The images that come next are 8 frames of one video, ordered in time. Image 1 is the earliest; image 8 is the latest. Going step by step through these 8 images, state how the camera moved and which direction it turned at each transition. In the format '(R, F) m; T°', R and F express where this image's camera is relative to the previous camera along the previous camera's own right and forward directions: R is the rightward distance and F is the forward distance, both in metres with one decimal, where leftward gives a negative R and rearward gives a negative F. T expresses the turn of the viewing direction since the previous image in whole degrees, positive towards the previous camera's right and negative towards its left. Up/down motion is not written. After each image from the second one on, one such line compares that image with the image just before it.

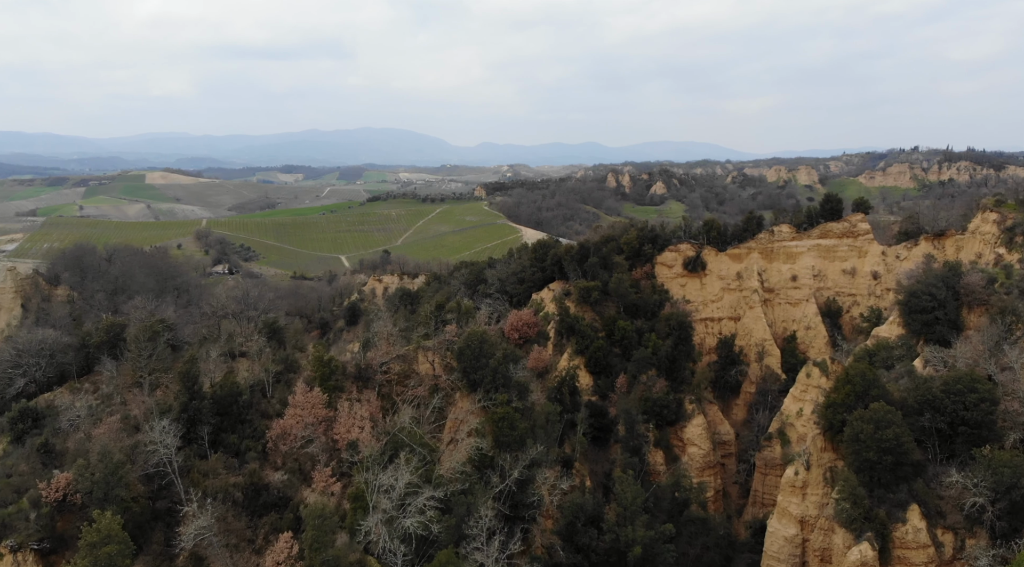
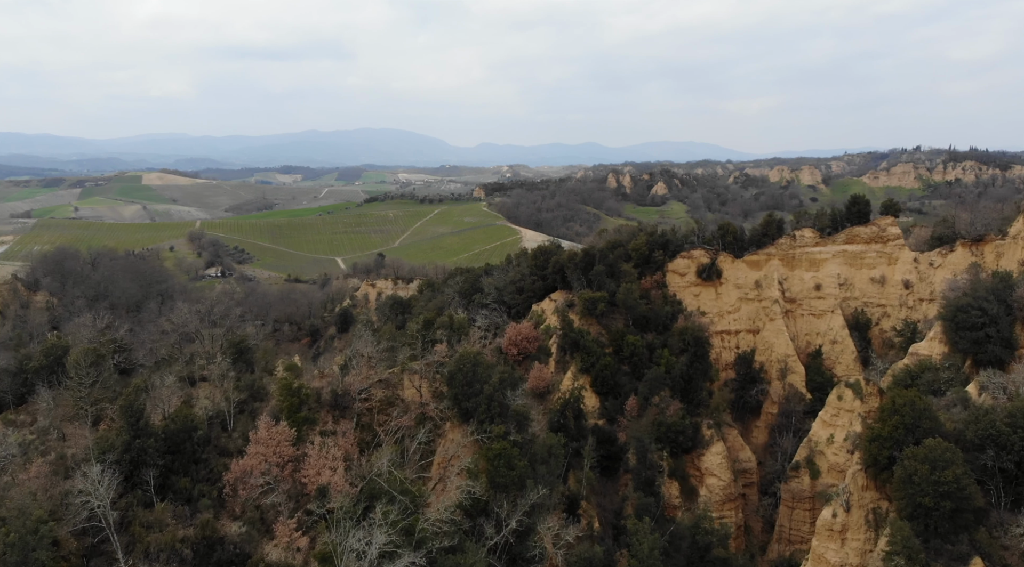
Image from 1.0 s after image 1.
(+0.1, +3.0) m; 0°
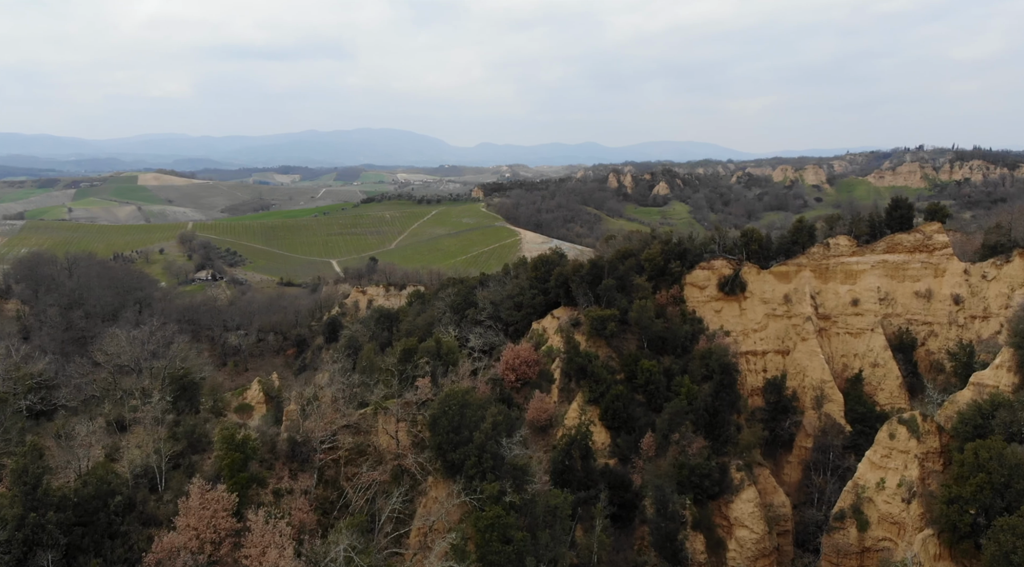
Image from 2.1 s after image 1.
(+0.1, +3.9) m; 0°
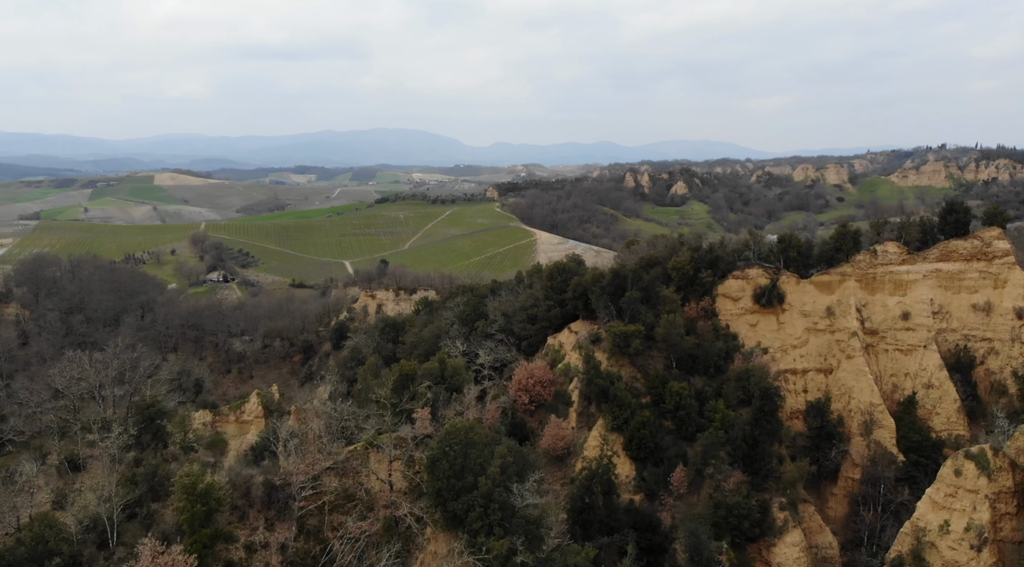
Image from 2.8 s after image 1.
(+0.1, +2.6) m; -1°
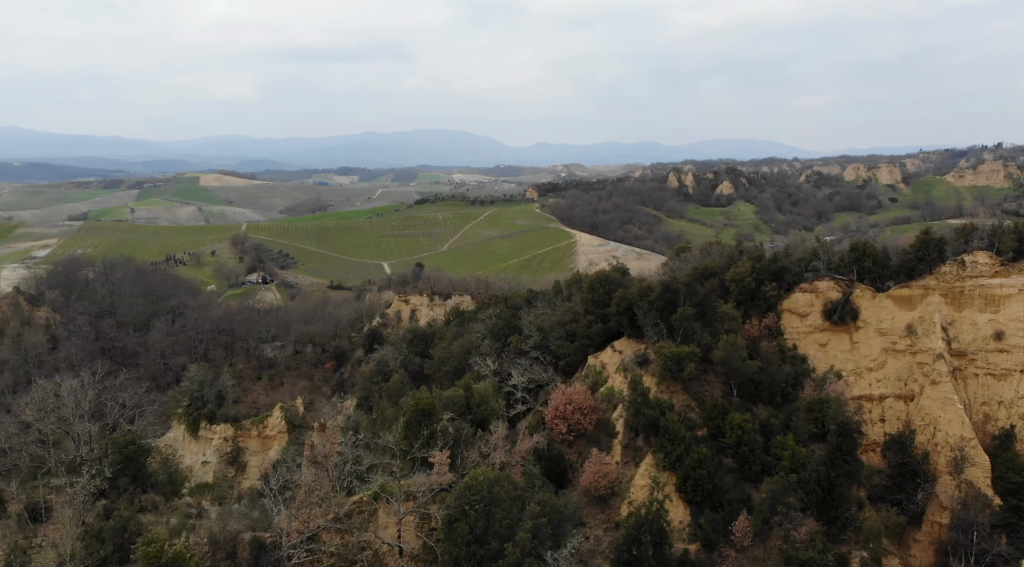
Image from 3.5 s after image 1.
(+0.1, +2.7) m; -3°
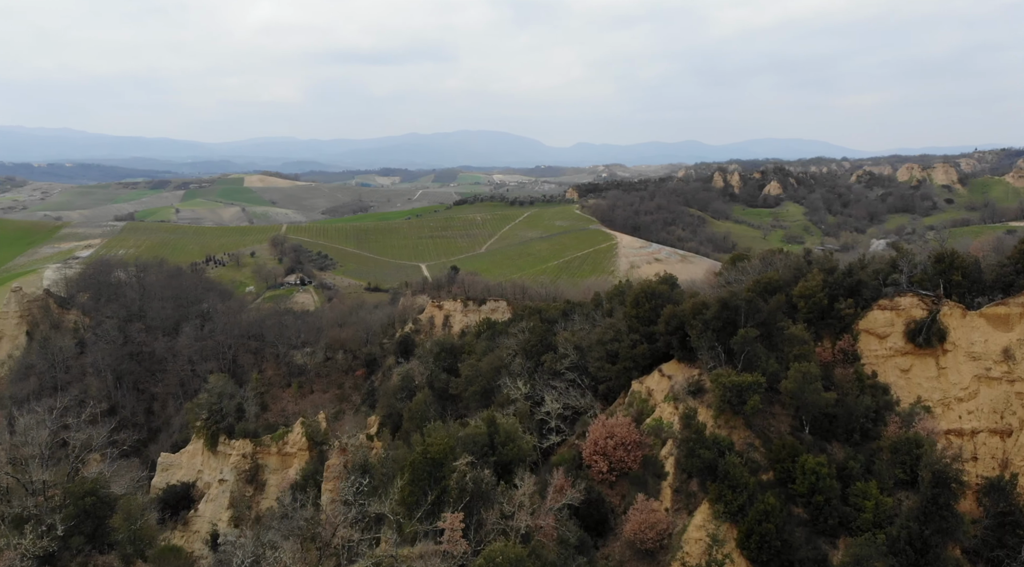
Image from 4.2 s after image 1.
(+0.2, +2.7) m; -3°
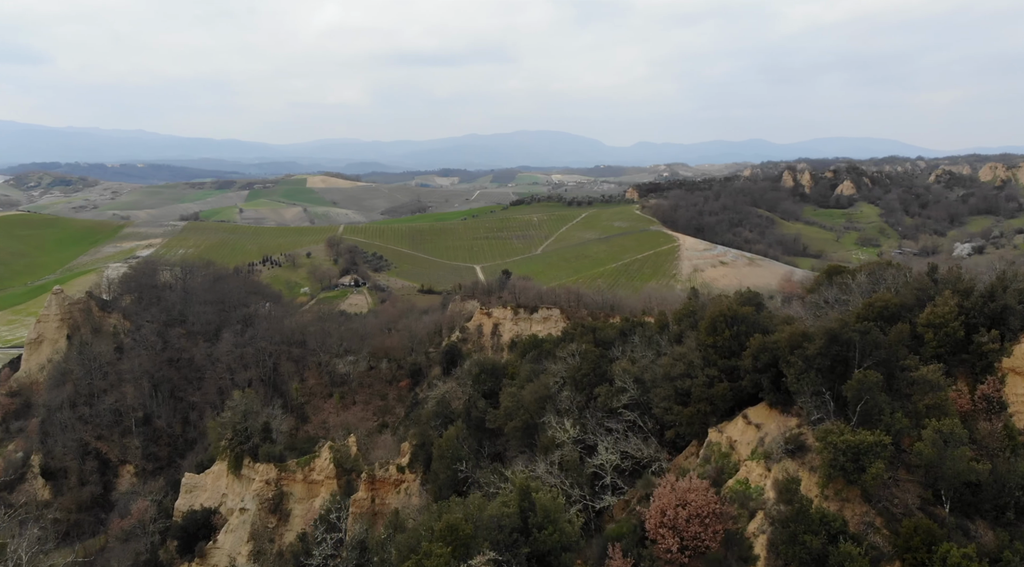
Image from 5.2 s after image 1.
(+0.3, +3.9) m; -5°
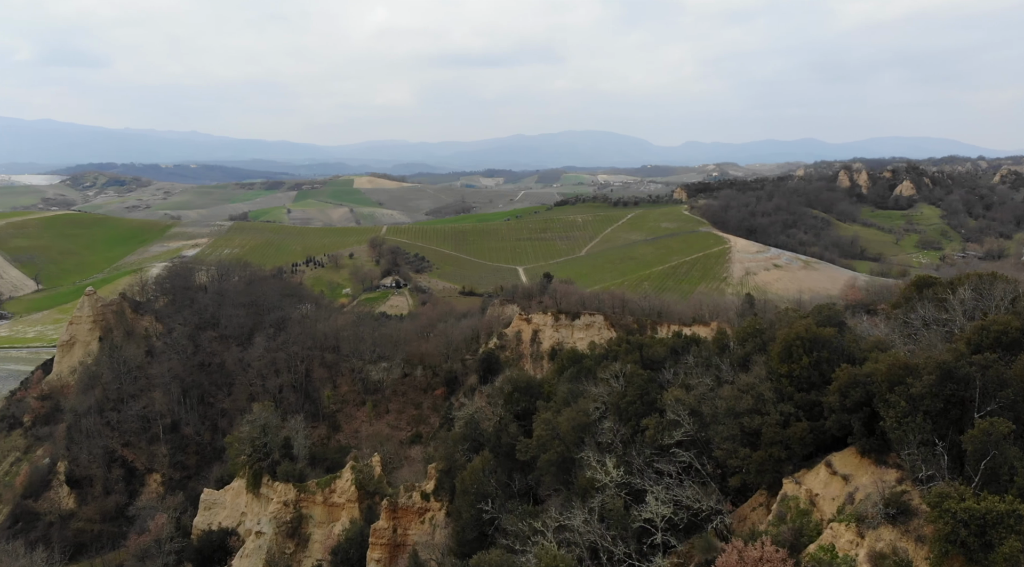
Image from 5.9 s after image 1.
(+0.2, +2.7) m; -4°
